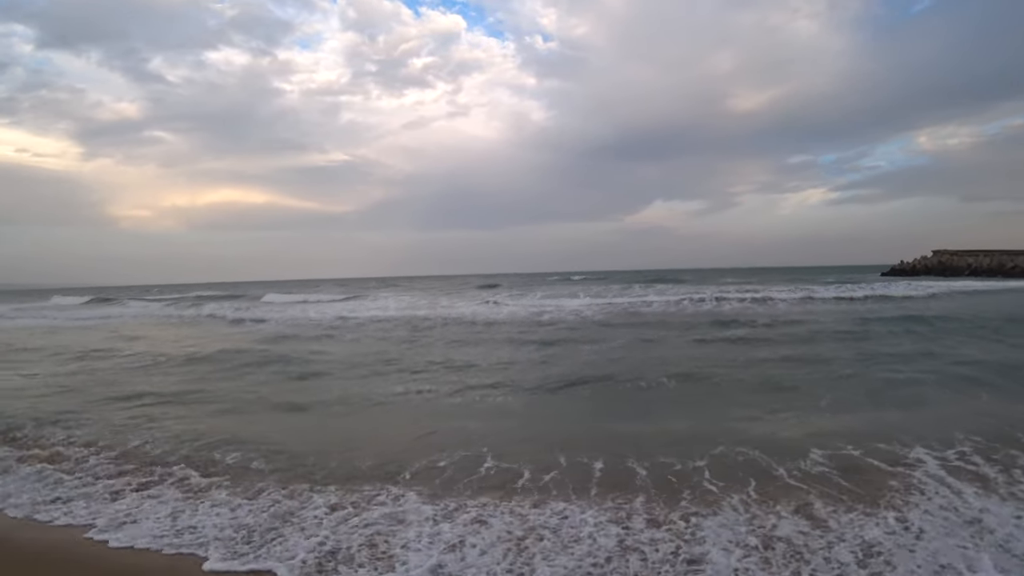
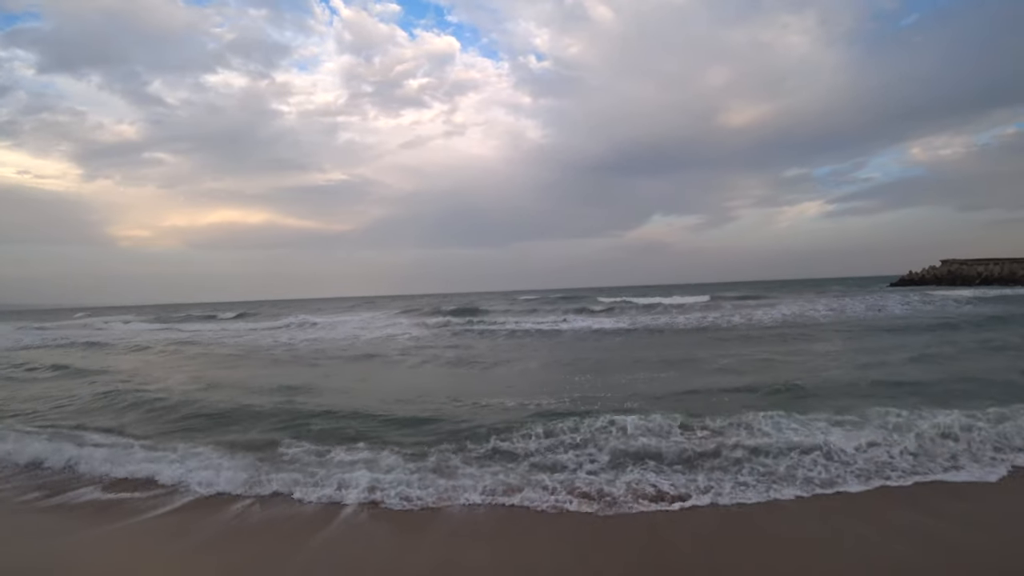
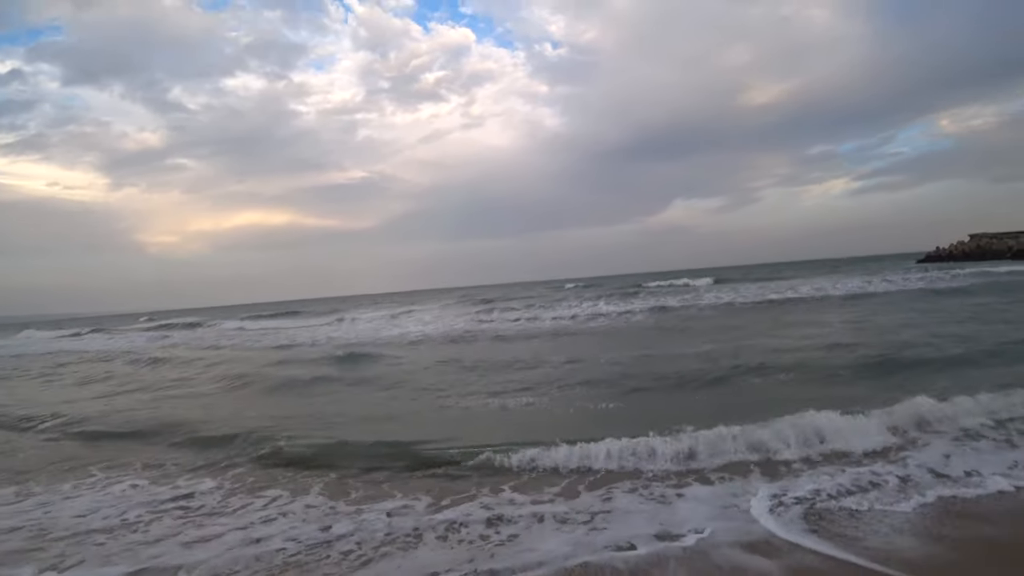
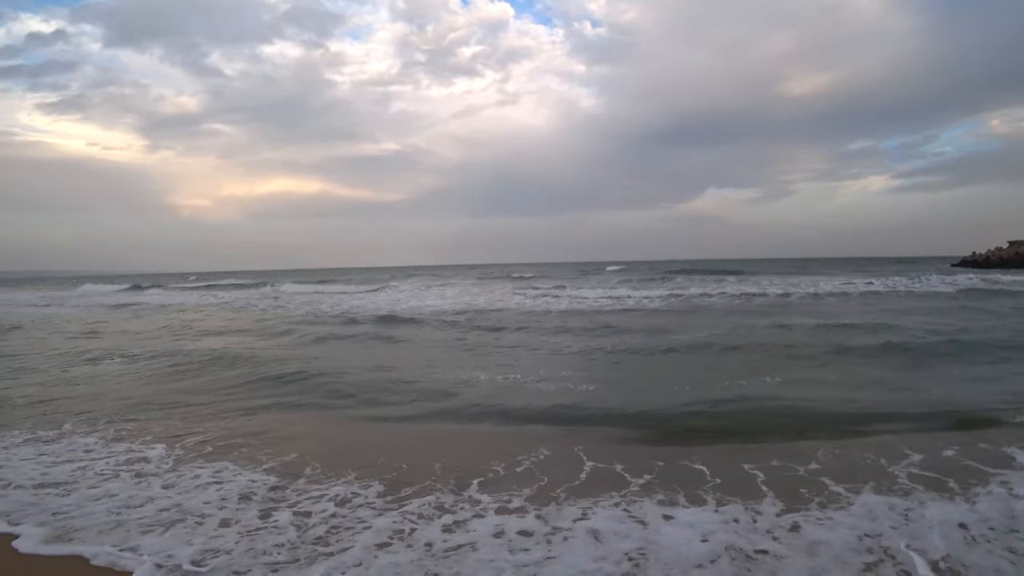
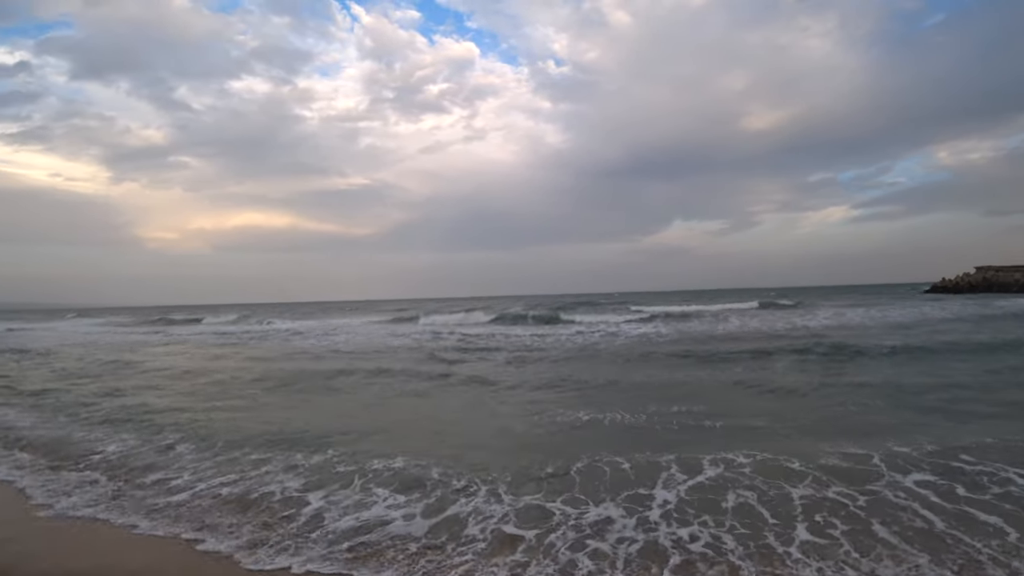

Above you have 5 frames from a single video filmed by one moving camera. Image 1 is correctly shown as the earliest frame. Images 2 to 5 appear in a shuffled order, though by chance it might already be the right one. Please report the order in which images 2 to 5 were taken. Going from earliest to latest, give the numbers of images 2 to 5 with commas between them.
4, 3, 2, 5
